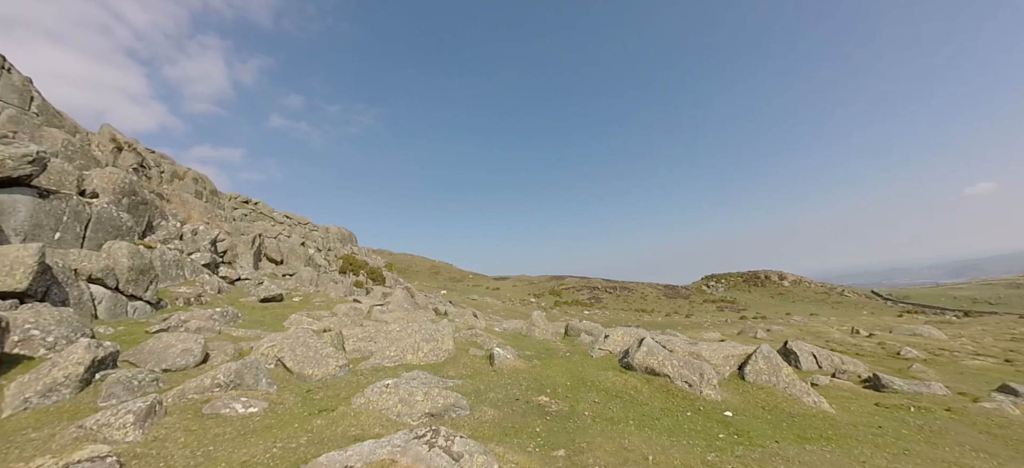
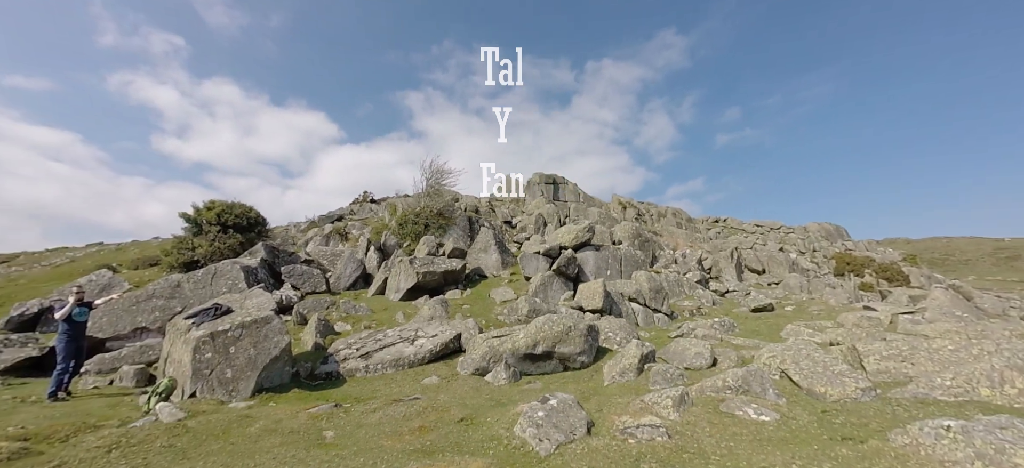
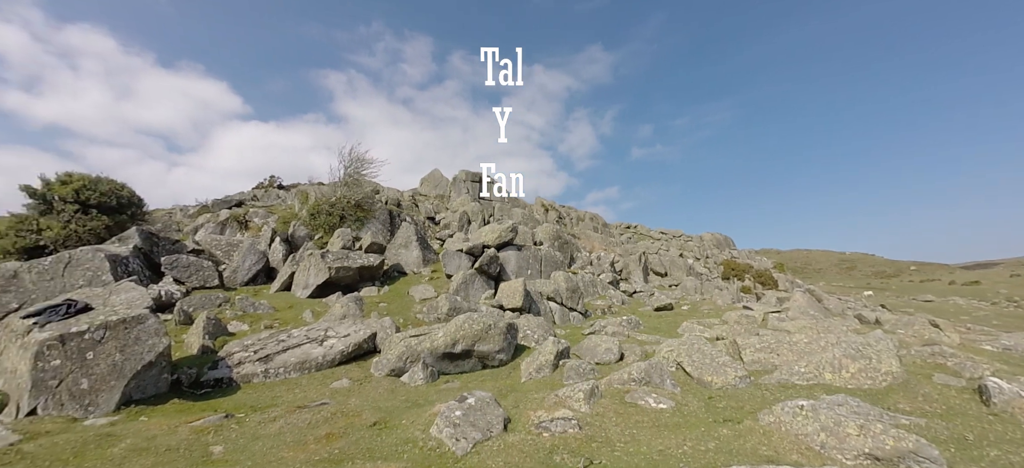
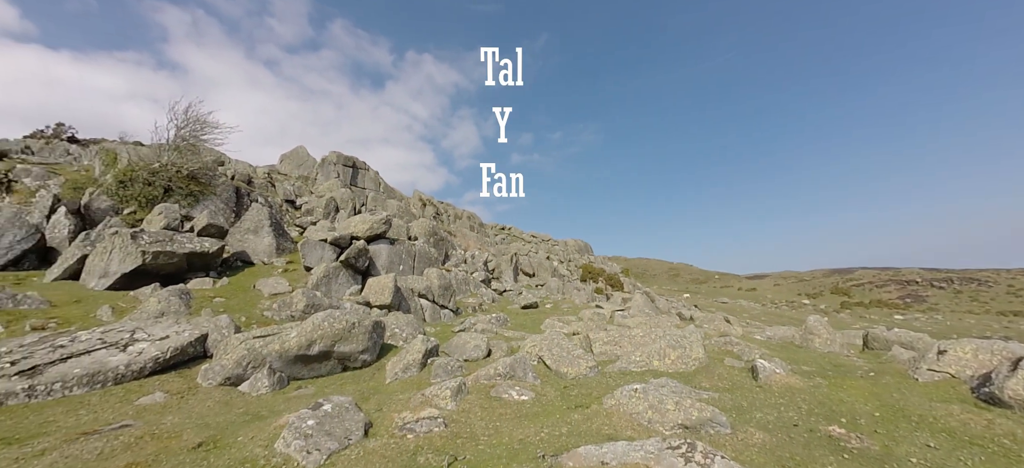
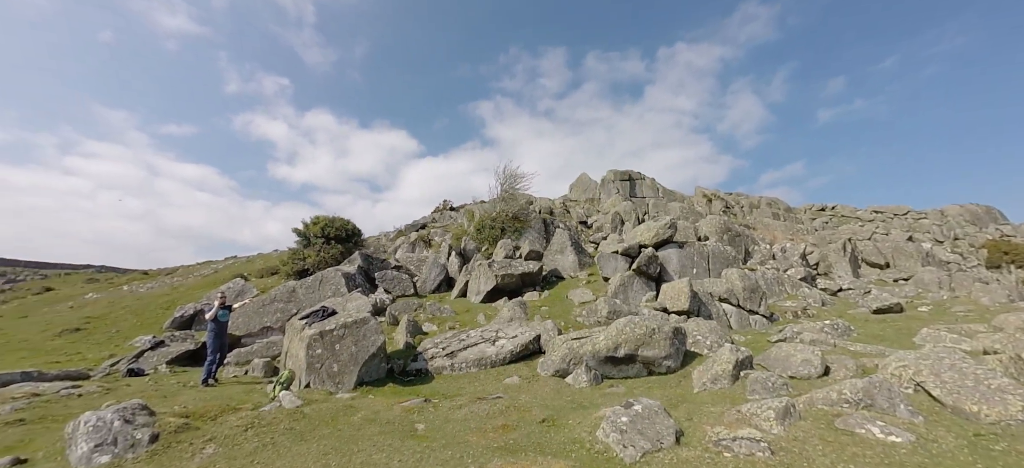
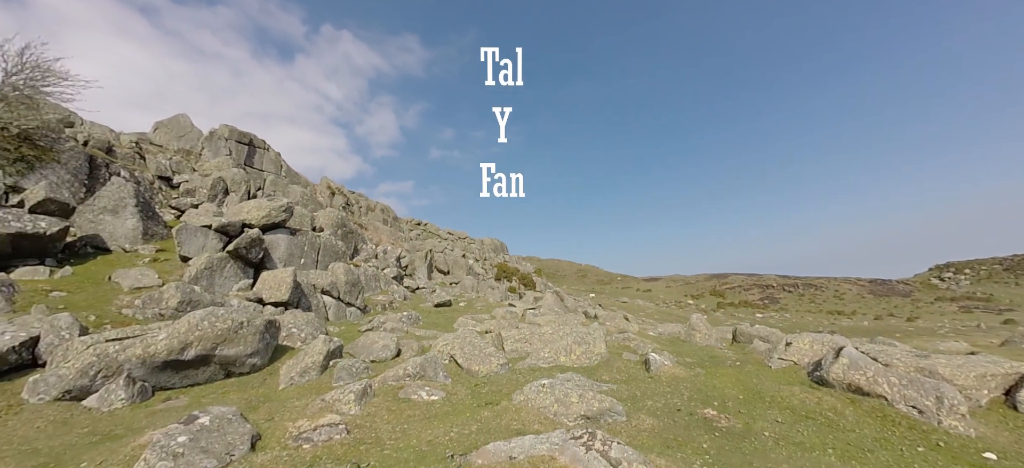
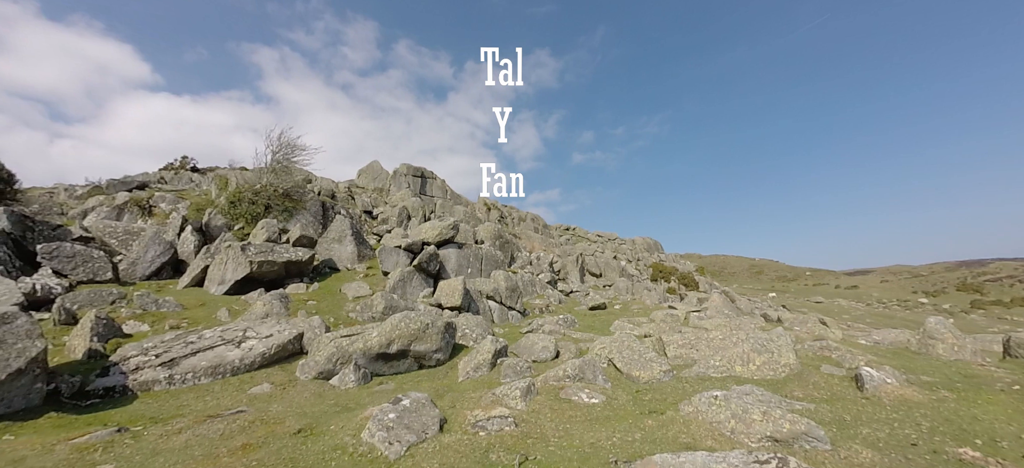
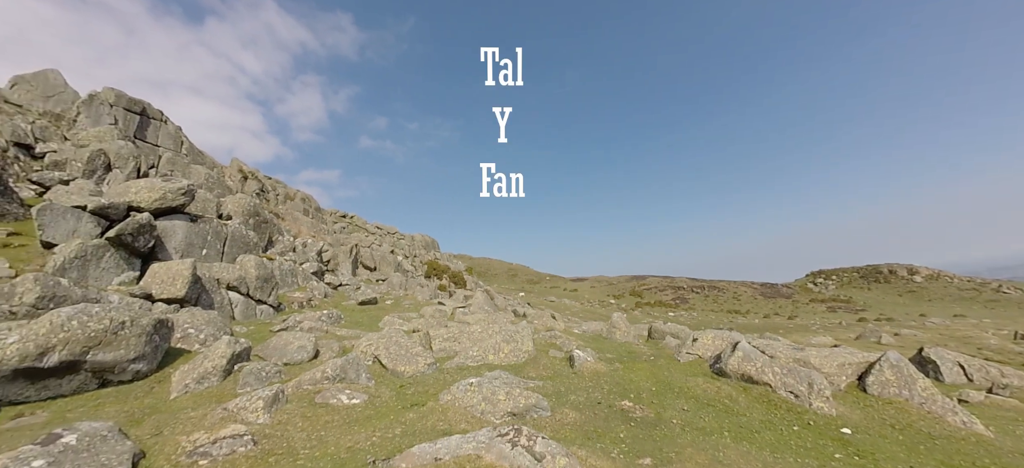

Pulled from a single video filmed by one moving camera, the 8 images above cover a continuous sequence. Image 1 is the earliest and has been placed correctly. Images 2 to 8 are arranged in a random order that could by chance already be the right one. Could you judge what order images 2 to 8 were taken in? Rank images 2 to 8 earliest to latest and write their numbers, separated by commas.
8, 6, 4, 7, 3, 2, 5
